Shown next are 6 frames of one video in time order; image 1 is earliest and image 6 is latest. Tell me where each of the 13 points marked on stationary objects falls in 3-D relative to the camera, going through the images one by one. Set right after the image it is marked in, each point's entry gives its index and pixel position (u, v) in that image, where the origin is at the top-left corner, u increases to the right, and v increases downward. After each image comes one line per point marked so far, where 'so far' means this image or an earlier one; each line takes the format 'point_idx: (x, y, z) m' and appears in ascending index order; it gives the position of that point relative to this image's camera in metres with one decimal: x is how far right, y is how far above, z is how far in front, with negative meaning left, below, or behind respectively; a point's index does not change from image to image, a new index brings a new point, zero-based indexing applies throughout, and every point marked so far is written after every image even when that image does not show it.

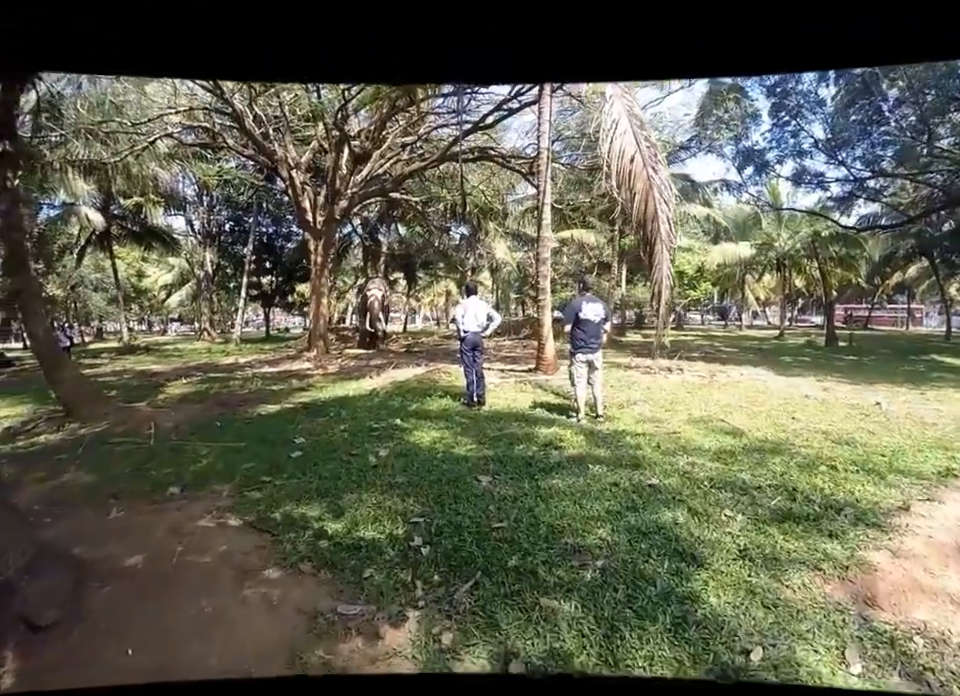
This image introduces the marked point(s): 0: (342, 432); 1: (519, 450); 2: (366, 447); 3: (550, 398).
0: (-1.0, -0.6, +3.6) m
1: (+0.2, -0.6, +3.0) m
2: (-0.7, -0.6, +3.2) m
3: (+0.7, -0.5, +4.3) m
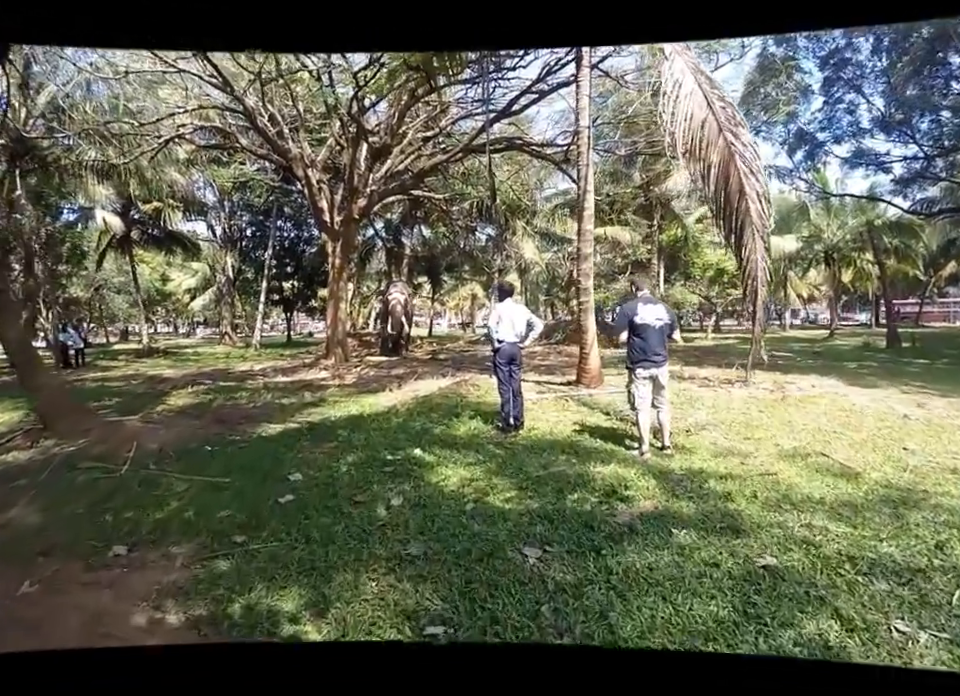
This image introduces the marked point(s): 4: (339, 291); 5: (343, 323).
0: (-0.8, -0.7, +2.9) m
1: (+0.4, -0.7, +2.3) m
2: (-0.5, -0.7, +2.5) m
3: (+0.9, -0.6, +3.6) m
4: (-1.7, +0.7, +5.8) m
5: (-1.6, +0.3, +5.9) m
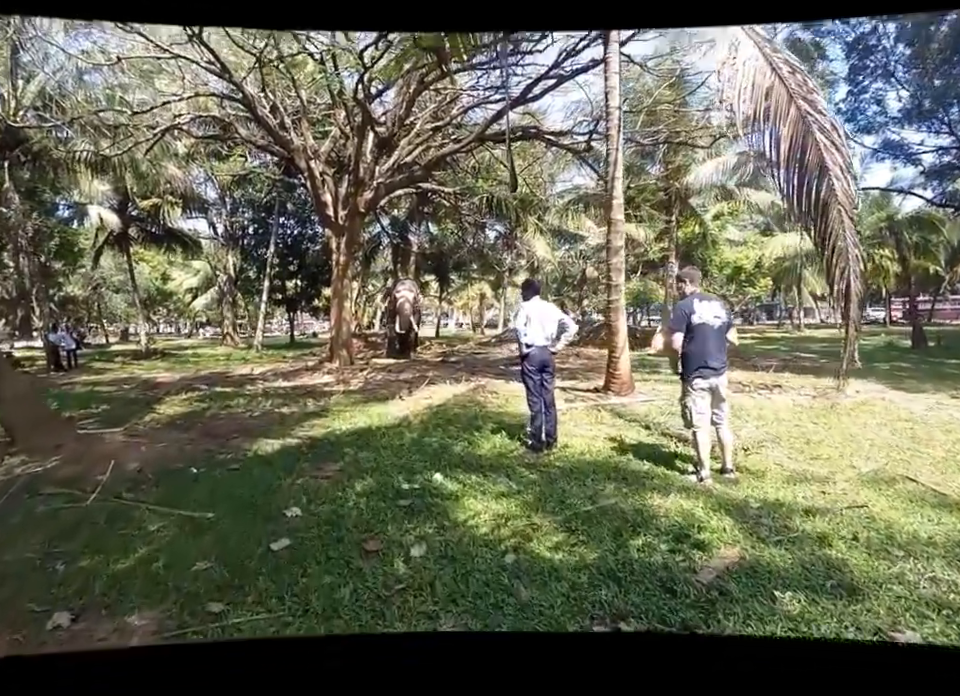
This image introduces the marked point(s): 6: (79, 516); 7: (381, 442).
0: (-0.6, -0.7, +2.5) m
1: (+0.6, -0.8, +1.9) m
2: (-0.4, -0.8, +2.1) m
3: (+1.1, -0.6, +3.1) m
4: (-1.5, +0.6, +5.3) m
5: (-1.5, +0.3, +5.5) m
6: (-1.9, -0.8, +2.4) m
7: (-0.6, -0.6, +3.1) m
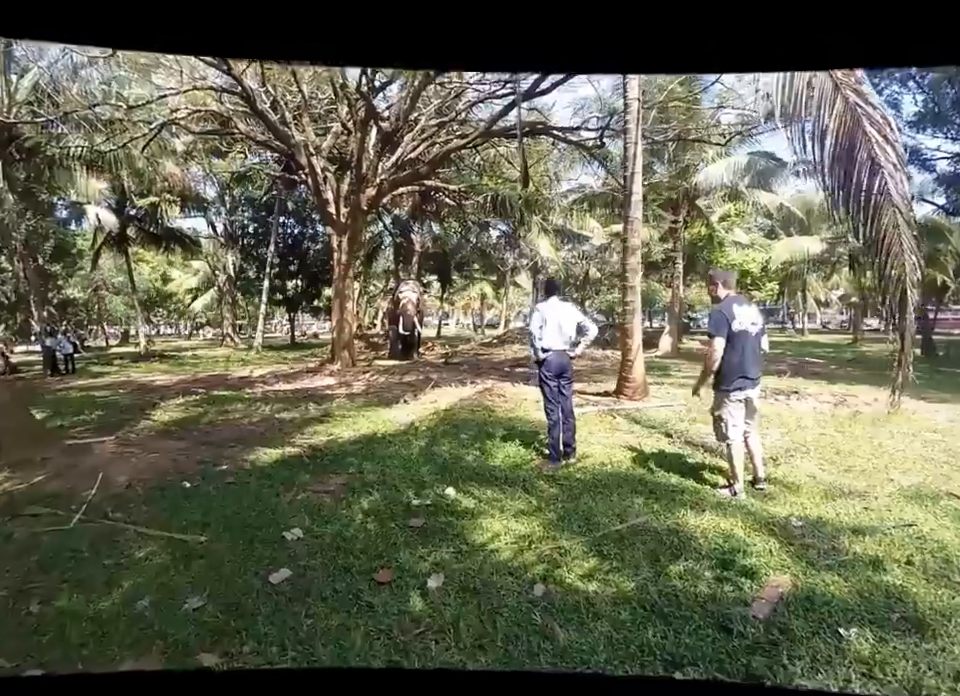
0: (-0.5, -0.7, +2.3) m
1: (+0.6, -0.8, +1.7) m
2: (-0.3, -0.8, +1.9) m
3: (+1.2, -0.6, +3.0) m
4: (-1.4, +0.6, +5.2) m
5: (-1.4, +0.2, +5.3) m
6: (-1.8, -0.8, +2.2) m
7: (-0.5, -0.6, +2.9) m
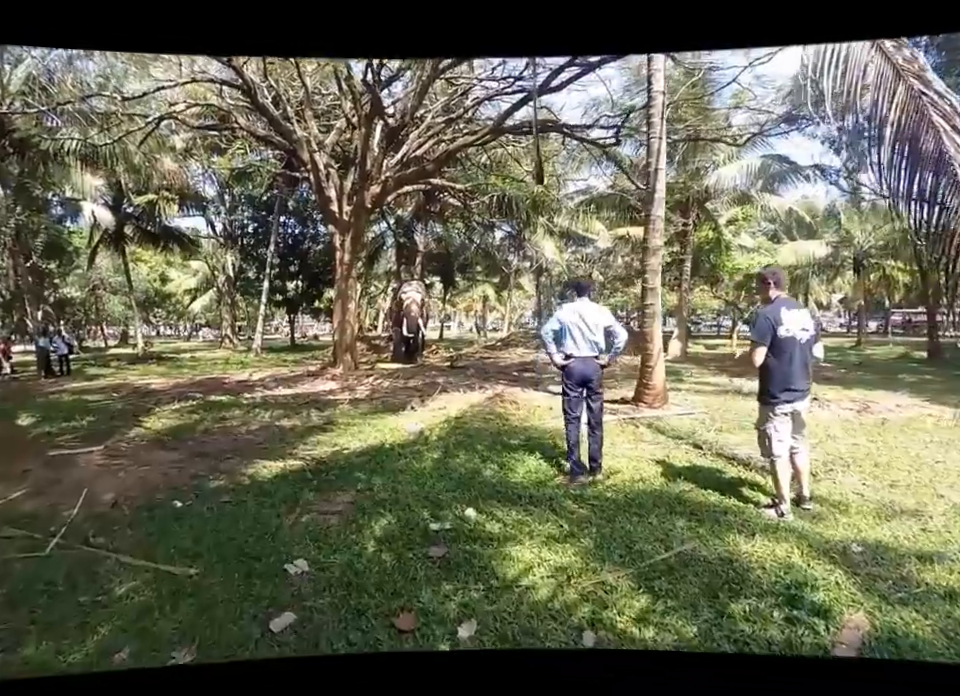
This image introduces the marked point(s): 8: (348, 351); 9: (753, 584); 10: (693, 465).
0: (-0.4, -0.8, +2.1) m
1: (+0.7, -0.8, +1.5) m
2: (-0.2, -0.8, +1.7) m
3: (+1.3, -0.7, +2.7) m
4: (-1.3, +0.6, +4.9) m
5: (-1.3, +0.2, +5.1) m
6: (-1.7, -0.8, +2.0) m
7: (-0.4, -0.6, +2.7) m
8: (-1.3, 0.0, +5.1) m
9: (+0.9, -0.8, +1.7) m
10: (+1.2, -0.7, +2.8) m
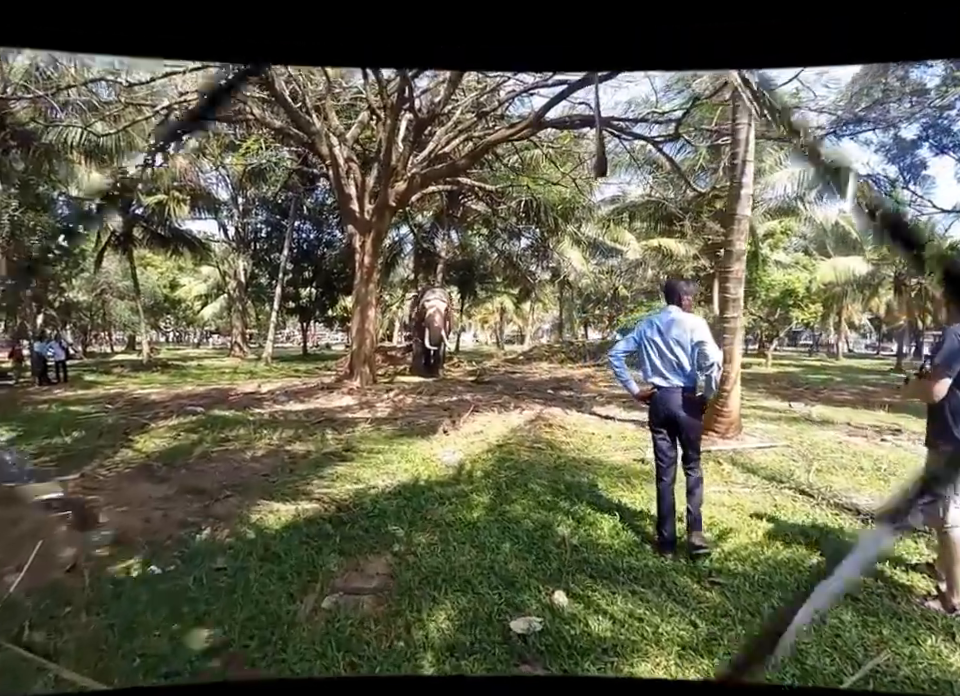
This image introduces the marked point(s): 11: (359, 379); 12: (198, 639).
0: (-0.2, -0.8, +1.5) m
1: (+1.0, -0.9, +0.9) m
2: (+0.1, -0.8, +1.1) m
3: (+1.6, -0.8, +2.1) m
4: (-1.0, +0.5, +4.4) m
5: (-0.9, +0.1, +4.5) m
6: (-1.5, -0.9, +1.4) m
7: (-0.2, -0.7, +2.1) m
8: (-1.0, -0.1, +4.5) m
9: (+1.2, -0.9, +1.1) m
10: (+1.5, -0.8, +2.2) m
11: (-1.0, -0.3, +4.4) m
12: (-0.7, -0.8, +1.4) m
